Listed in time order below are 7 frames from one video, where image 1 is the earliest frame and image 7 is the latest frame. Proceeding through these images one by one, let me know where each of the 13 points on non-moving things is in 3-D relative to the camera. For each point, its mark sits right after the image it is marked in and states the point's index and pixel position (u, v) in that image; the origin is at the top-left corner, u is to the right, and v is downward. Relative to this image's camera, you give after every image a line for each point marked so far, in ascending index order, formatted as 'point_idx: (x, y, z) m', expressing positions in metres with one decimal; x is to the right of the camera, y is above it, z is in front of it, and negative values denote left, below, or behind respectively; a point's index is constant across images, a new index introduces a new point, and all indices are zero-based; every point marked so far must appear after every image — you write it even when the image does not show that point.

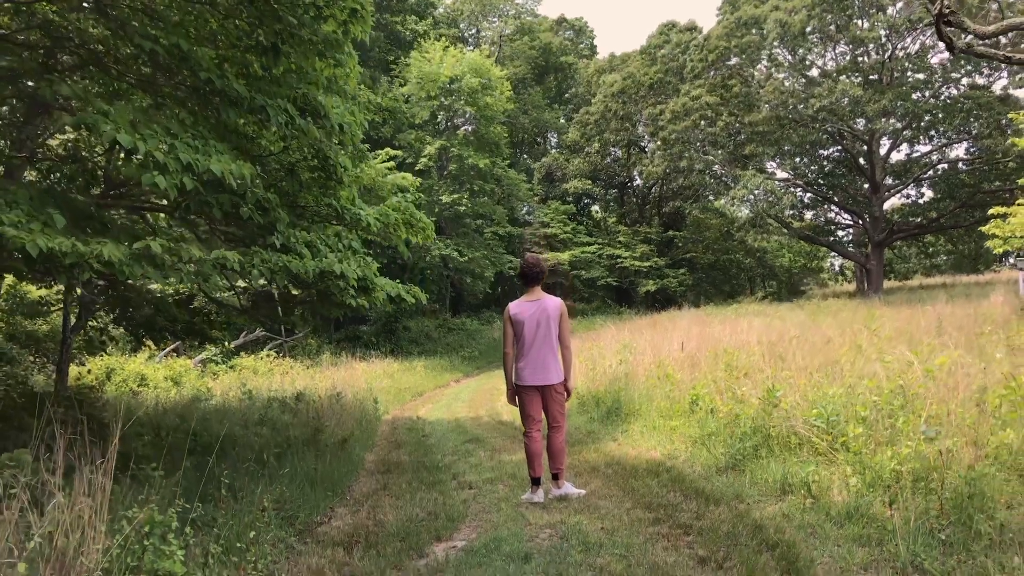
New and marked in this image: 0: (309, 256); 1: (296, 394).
0: (-1.0, +0.2, +4.1) m
1: (-2.5, -1.2, +9.8) m
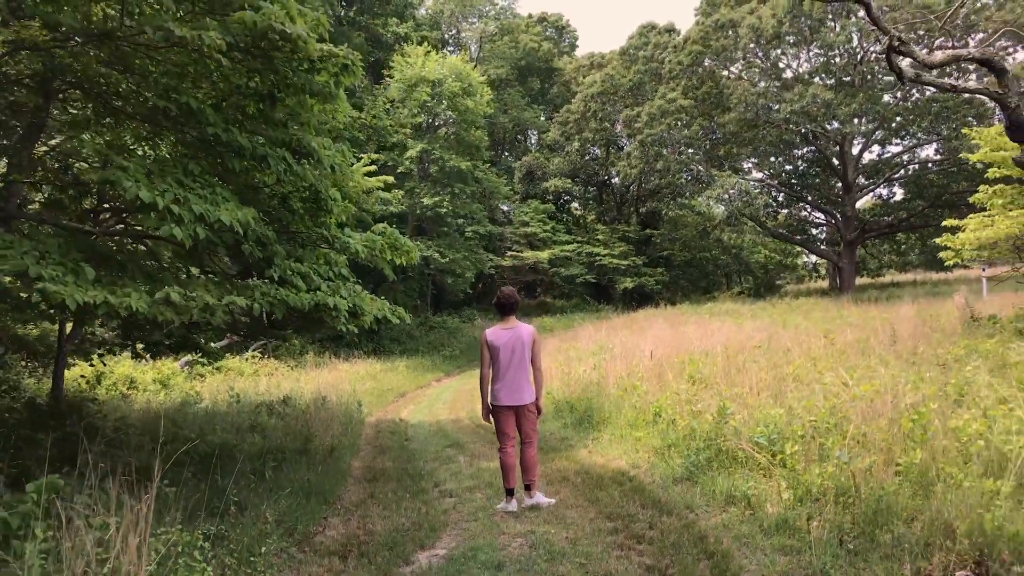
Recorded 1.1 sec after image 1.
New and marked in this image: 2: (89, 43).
0: (-1.1, 0.0, +4.5) m
1: (-2.7, -1.3, +10.2) m
2: (-1.9, +1.1, +3.7) m
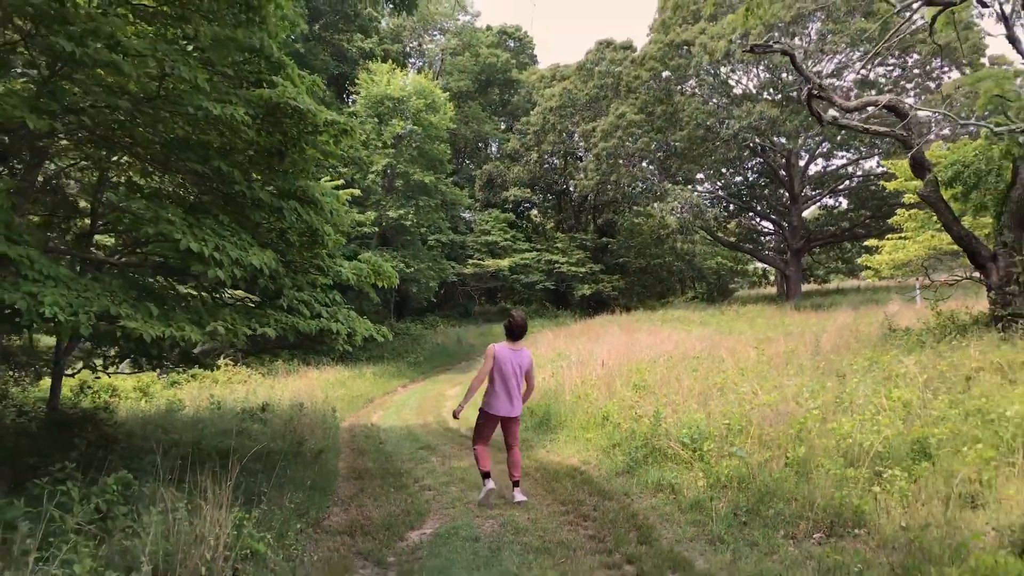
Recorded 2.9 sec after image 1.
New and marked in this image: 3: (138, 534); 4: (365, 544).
0: (-1.3, -0.2, +5.4) m
1: (-3.2, -1.5, +10.9) m
2: (-2.1, +1.0, +4.5) m
3: (-1.4, -0.9, +3.1) m
4: (-0.7, -1.2, +4.1) m
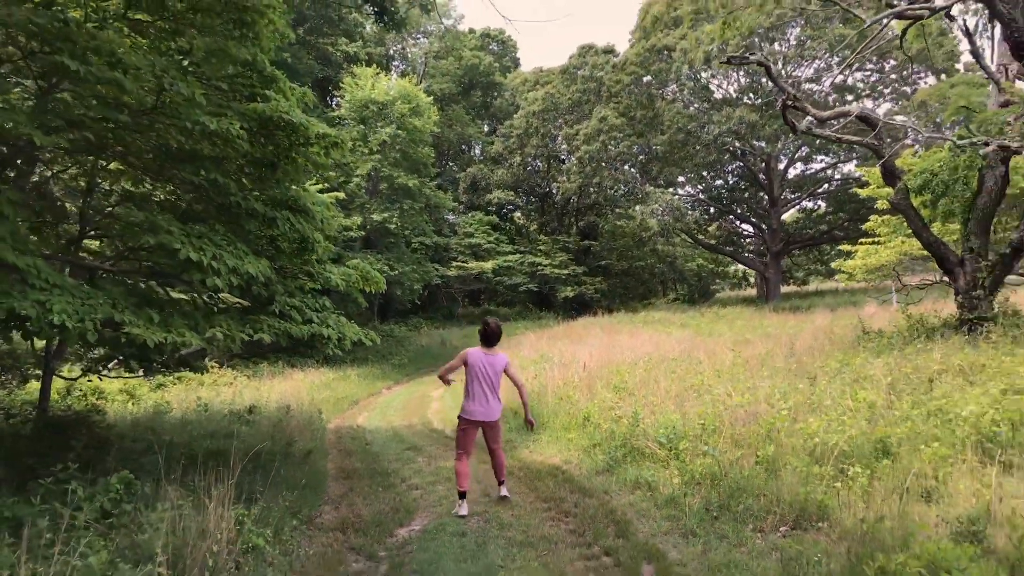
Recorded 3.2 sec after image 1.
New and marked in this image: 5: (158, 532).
0: (-1.4, -0.2, +5.6) m
1: (-3.4, -1.5, +11.1) m
2: (-2.1, +0.9, +4.7) m
3: (-1.4, -0.9, +3.3) m
4: (-0.8, -1.3, +4.3) m
5: (-1.3, -0.9, +3.2) m
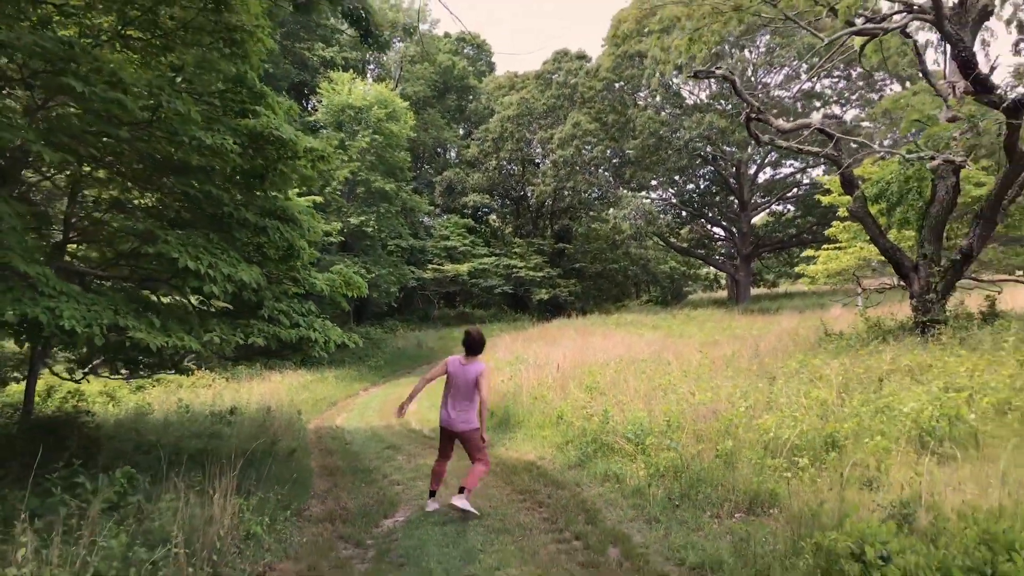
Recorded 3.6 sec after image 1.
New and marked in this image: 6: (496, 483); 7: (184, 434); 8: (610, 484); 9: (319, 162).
0: (-1.5, -0.2, +5.9) m
1: (-3.7, -1.6, +11.3) m
2: (-2.3, +0.9, +5.0) m
3: (-1.5, -1.0, +3.6) m
4: (-0.9, -1.3, +4.6) m
5: (-1.4, -0.9, +3.4) m
6: (-0.1, -1.3, +5.7) m
7: (-3.4, -1.5, +8.9) m
8: (+0.6, -1.2, +5.0) m
9: (-1.4, +0.9, +6.3) m
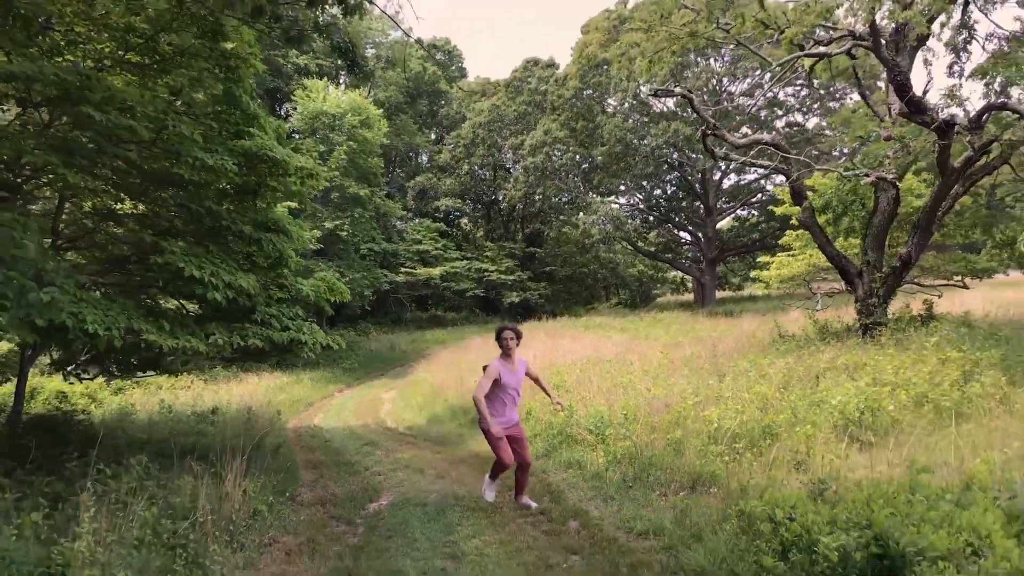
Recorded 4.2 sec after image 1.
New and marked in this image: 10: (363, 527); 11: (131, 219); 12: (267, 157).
0: (-1.8, -0.3, +6.4) m
1: (-4.1, -1.7, +11.7) m
2: (-2.4, +0.8, +5.5) m
3: (-1.6, -1.0, +4.1) m
4: (-1.1, -1.3, +5.1) m
5: (-1.5, -1.0, +4.0) m
6: (-0.3, -1.3, +6.2) m
7: (-3.7, -1.6, +9.3) m
8: (+0.4, -1.2, +5.6) m
9: (-1.6, +0.9, +6.8) m
10: (-0.8, -1.3, +4.6) m
11: (-2.7, +0.5, +6.0) m
12: (-1.8, +1.0, +6.2) m
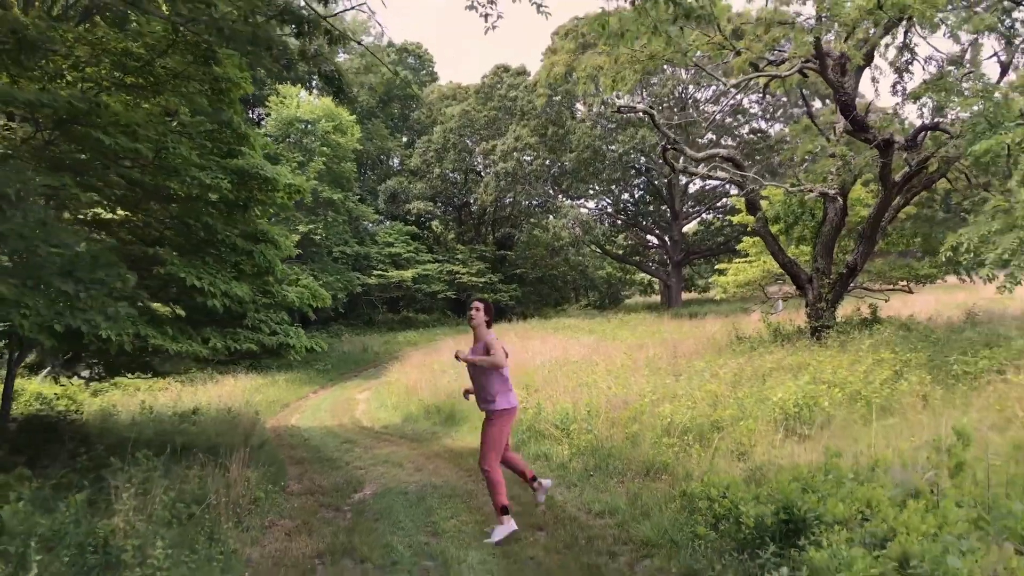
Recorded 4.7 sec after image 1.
0: (-2.0, -0.3, +6.8) m
1: (-4.5, -1.7, +12.1) m
2: (-2.6, +0.8, +5.9) m
3: (-1.8, -1.1, +4.6) m
4: (-1.2, -1.4, +5.6) m
5: (-1.7, -1.0, +4.4) m
6: (-0.5, -1.4, +6.8) m
7: (-4.0, -1.6, +9.7) m
8: (+0.2, -1.3, +6.2) m
9: (-1.9, +0.8, +7.3) m
10: (-1.0, -1.3, +5.1) m
11: (-2.9, +0.4, +6.4) m
12: (-2.0, +0.9, +6.7) m
